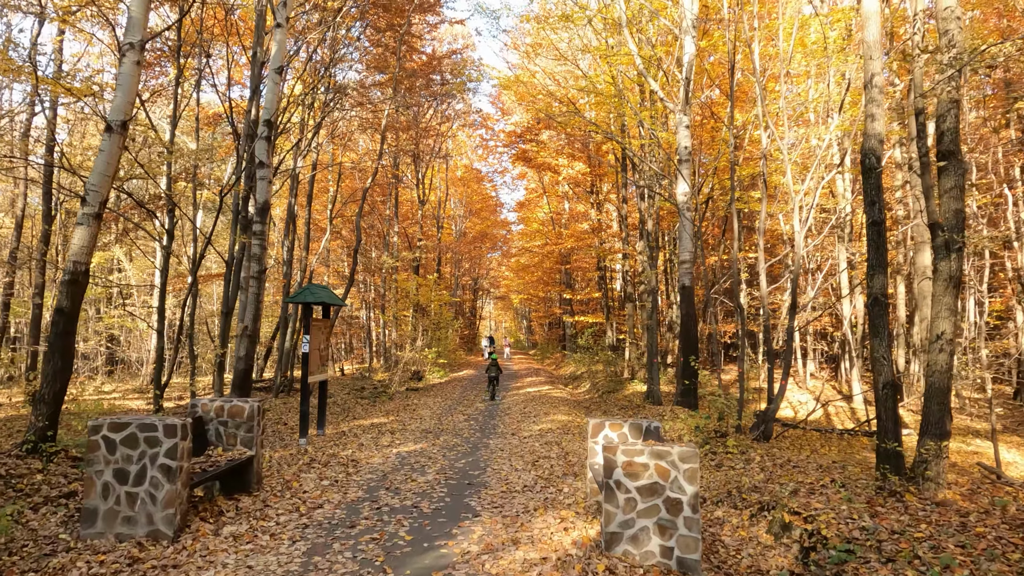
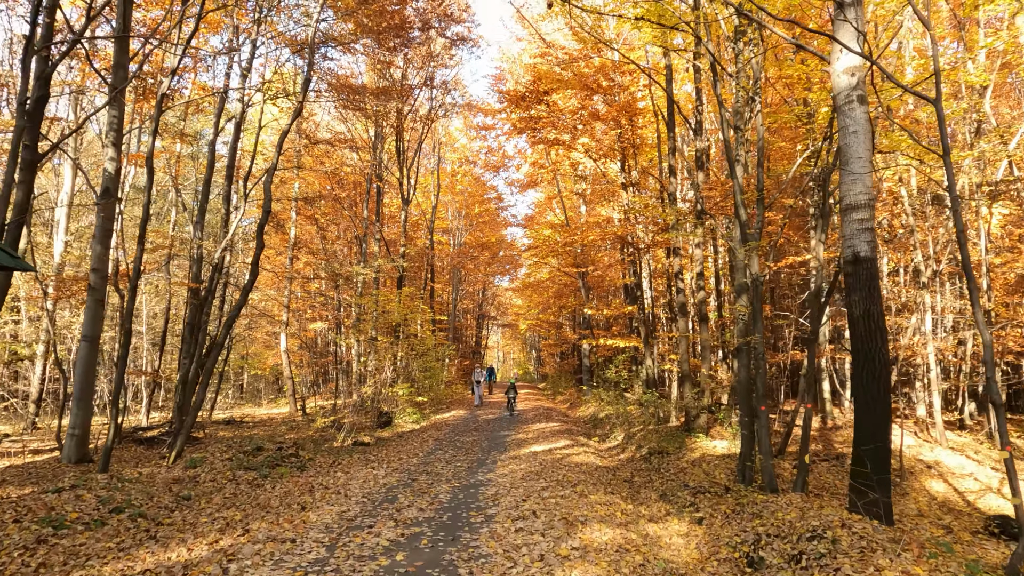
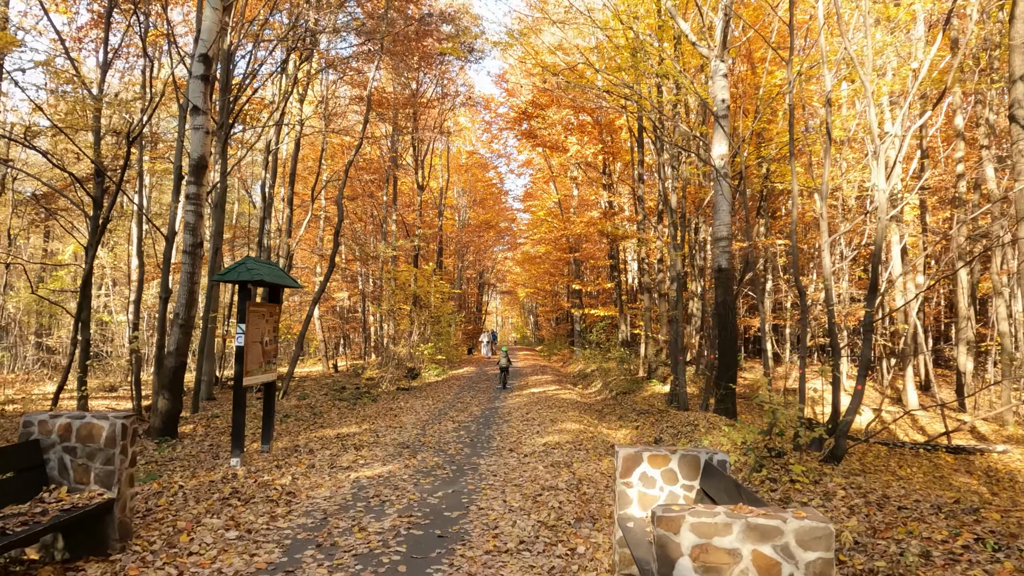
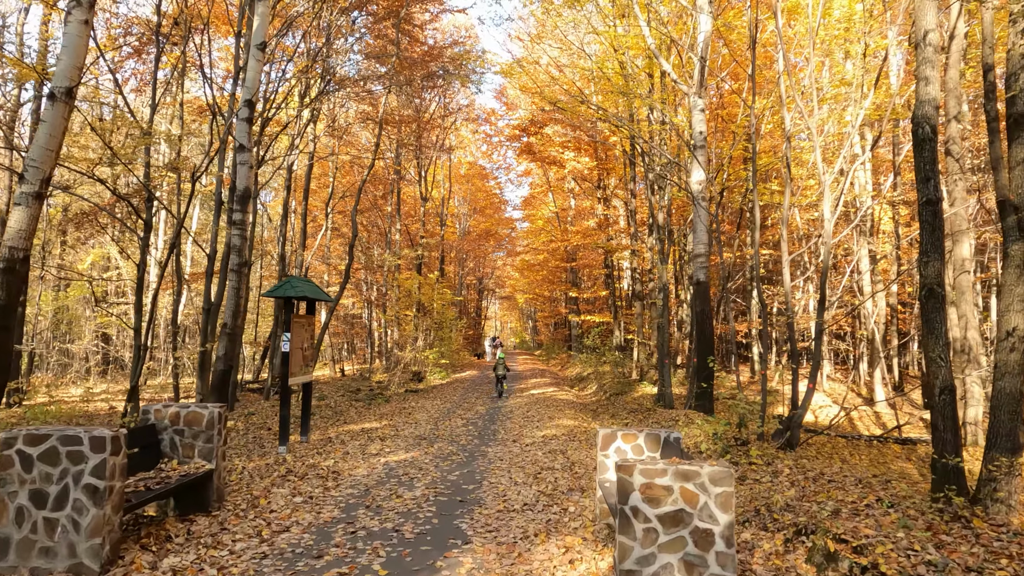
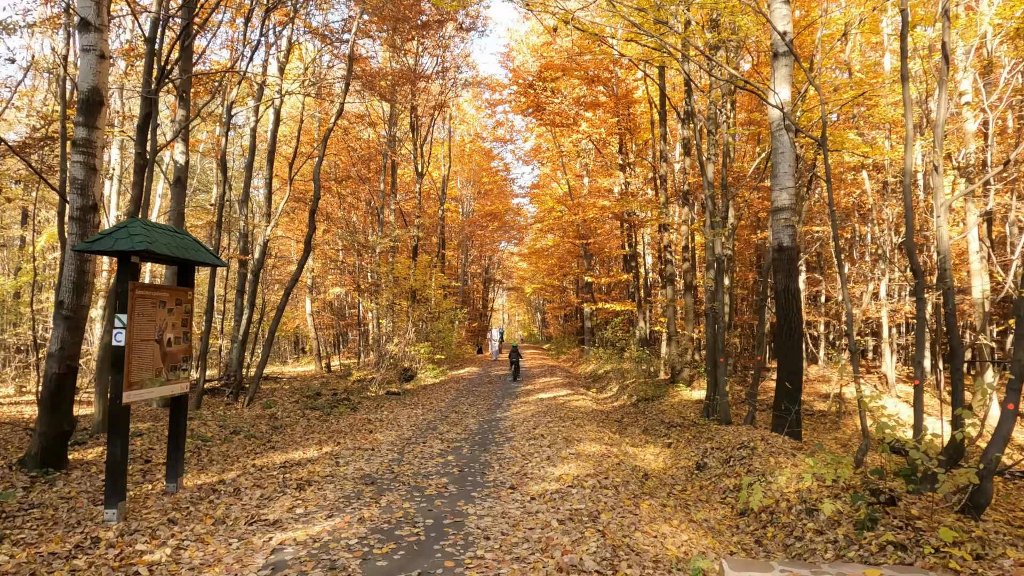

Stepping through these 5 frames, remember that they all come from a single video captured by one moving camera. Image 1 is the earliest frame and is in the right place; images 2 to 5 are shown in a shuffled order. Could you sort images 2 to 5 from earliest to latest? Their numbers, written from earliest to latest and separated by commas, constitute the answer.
4, 3, 5, 2
